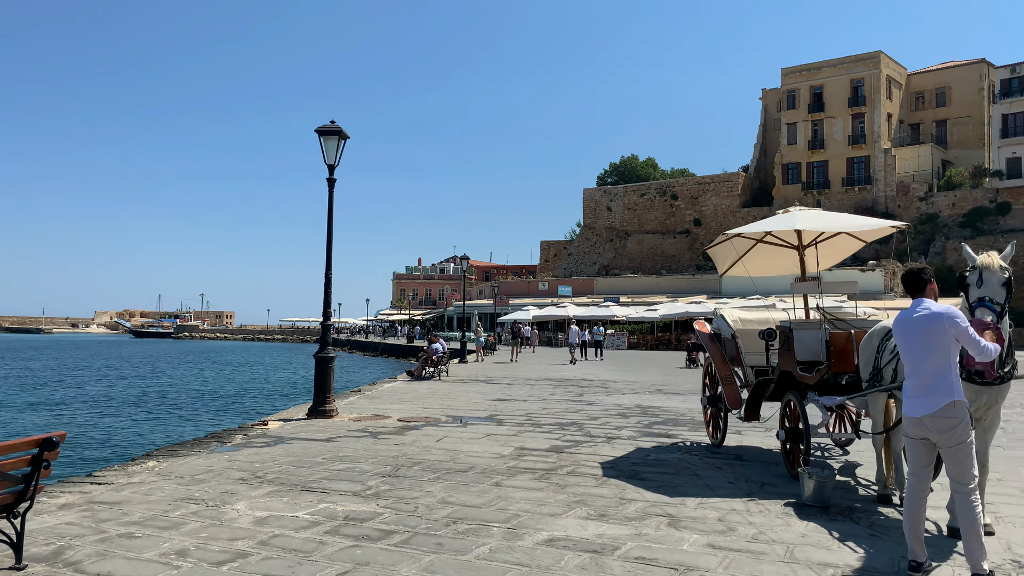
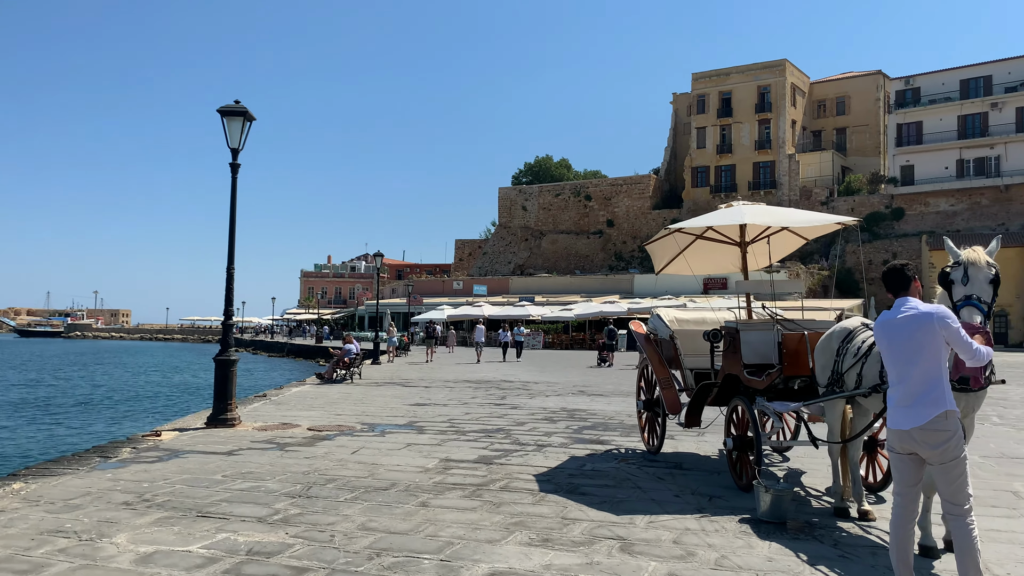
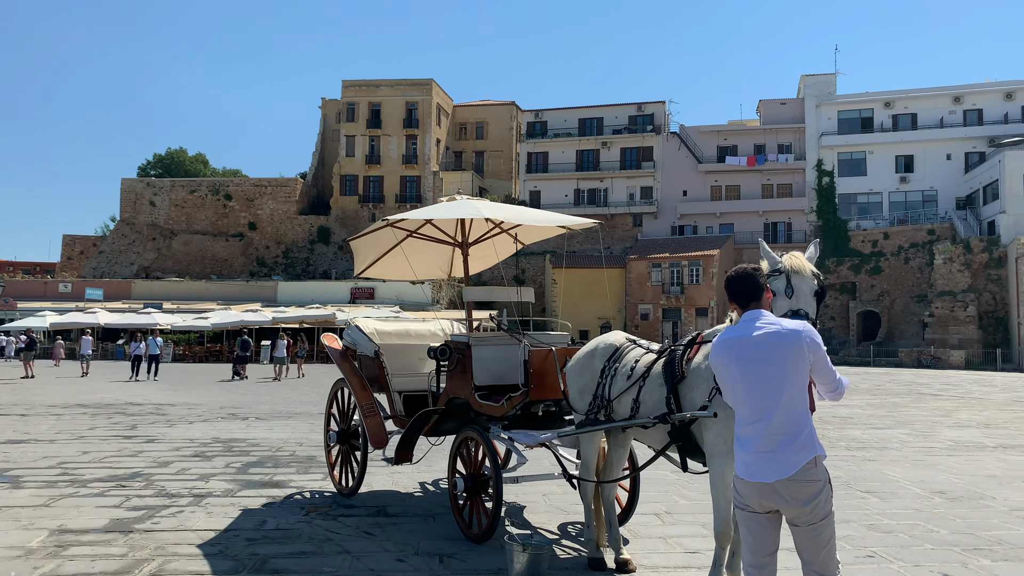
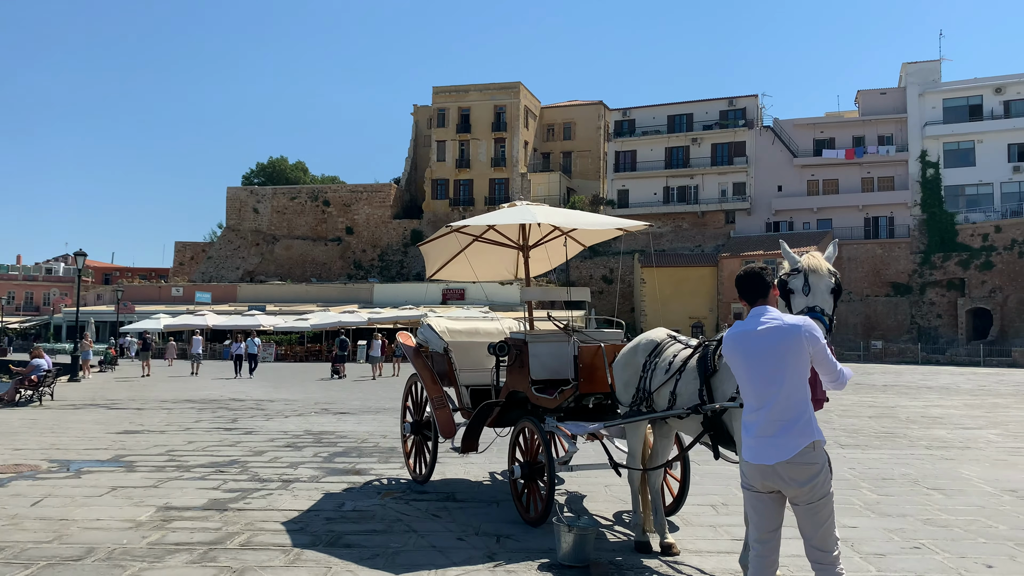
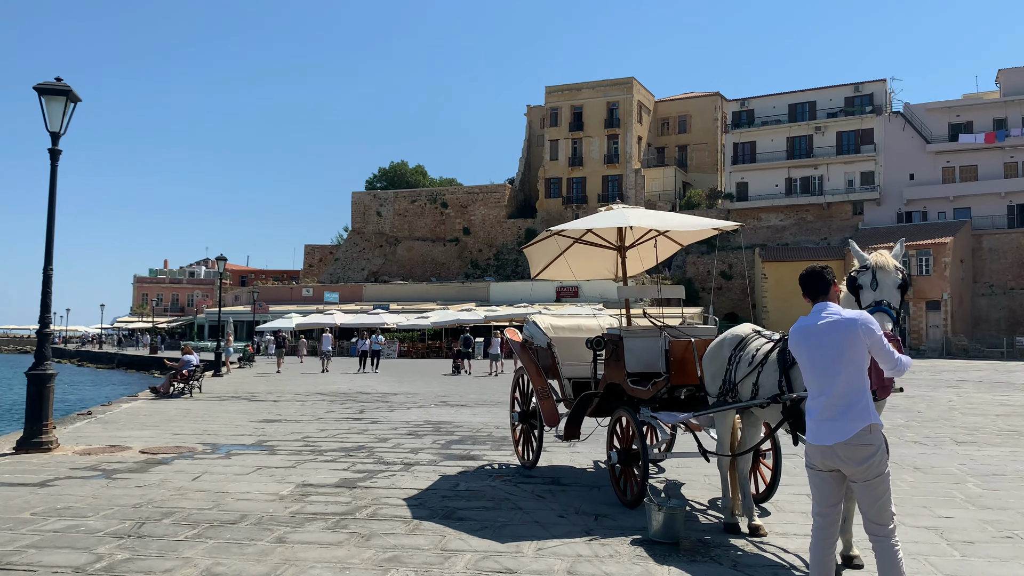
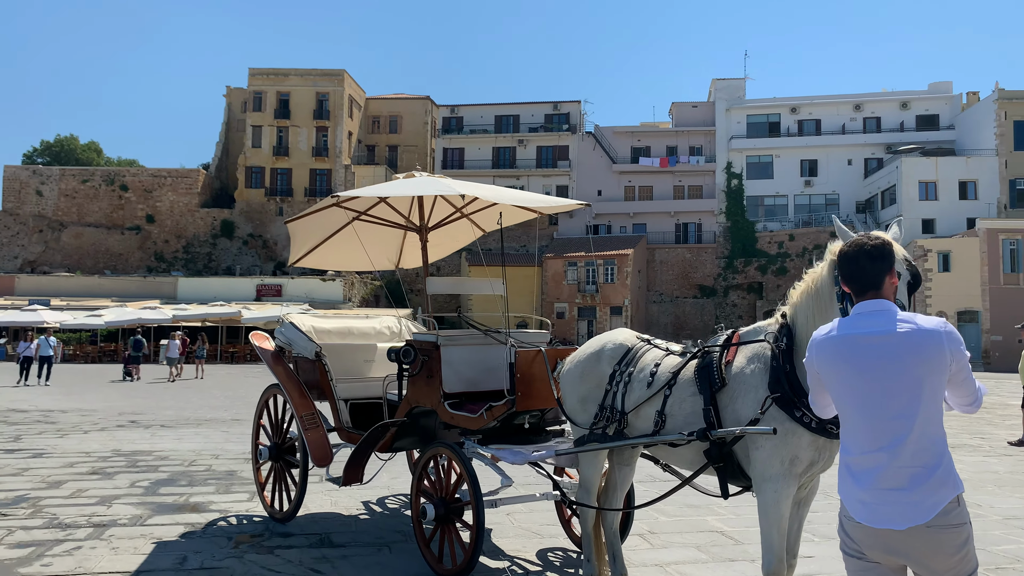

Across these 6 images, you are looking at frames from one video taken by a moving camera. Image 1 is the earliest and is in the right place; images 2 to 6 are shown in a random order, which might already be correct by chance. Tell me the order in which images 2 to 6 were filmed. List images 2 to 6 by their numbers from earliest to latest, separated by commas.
2, 5, 4, 3, 6
